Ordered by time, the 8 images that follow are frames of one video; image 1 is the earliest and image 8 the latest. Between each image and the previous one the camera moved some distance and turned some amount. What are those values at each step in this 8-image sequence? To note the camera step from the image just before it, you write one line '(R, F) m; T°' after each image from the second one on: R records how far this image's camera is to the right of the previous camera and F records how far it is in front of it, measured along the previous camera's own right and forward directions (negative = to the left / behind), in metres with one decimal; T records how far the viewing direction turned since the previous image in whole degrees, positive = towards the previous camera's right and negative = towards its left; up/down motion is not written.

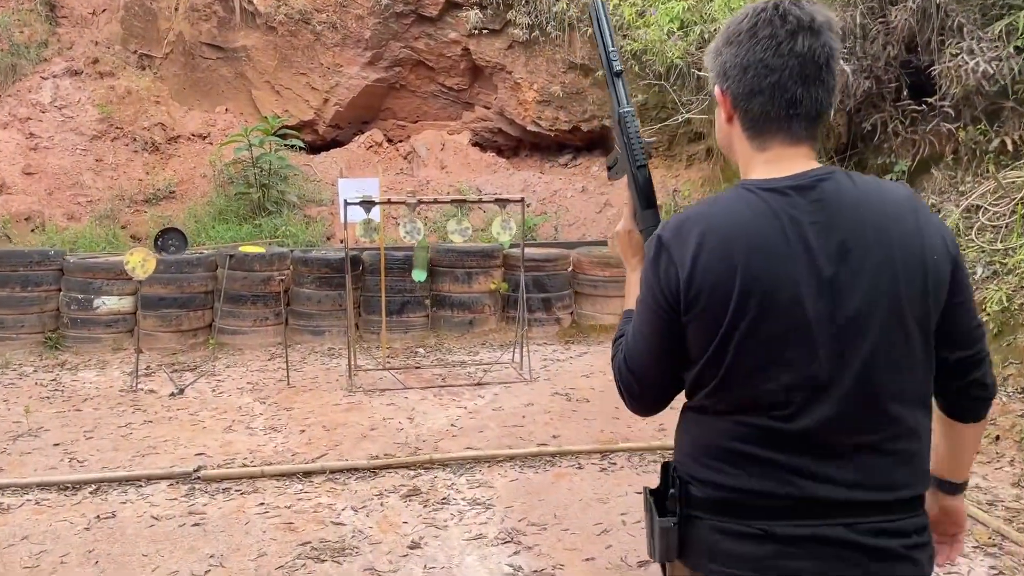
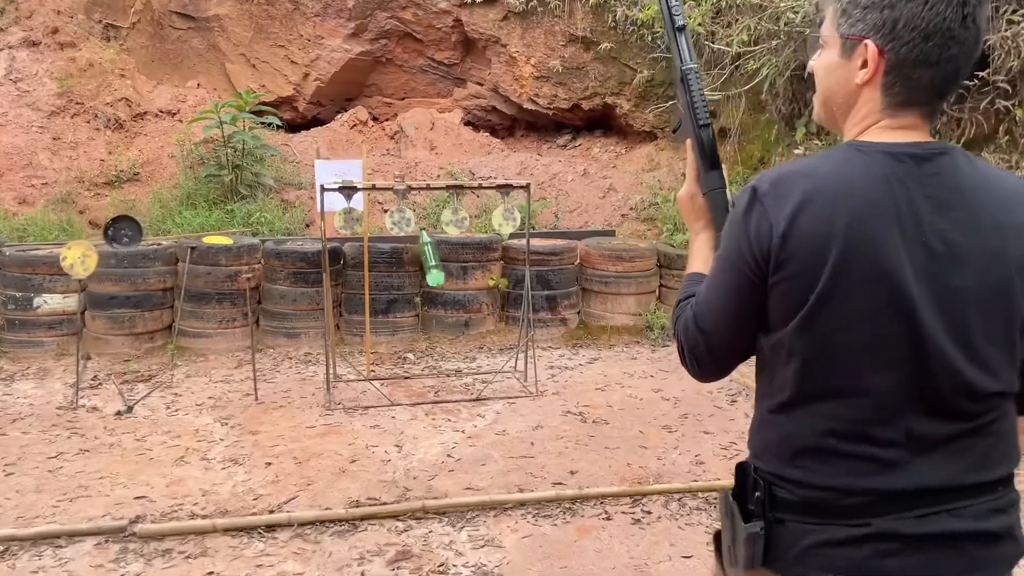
(-0.1, +0.9) m; +1°
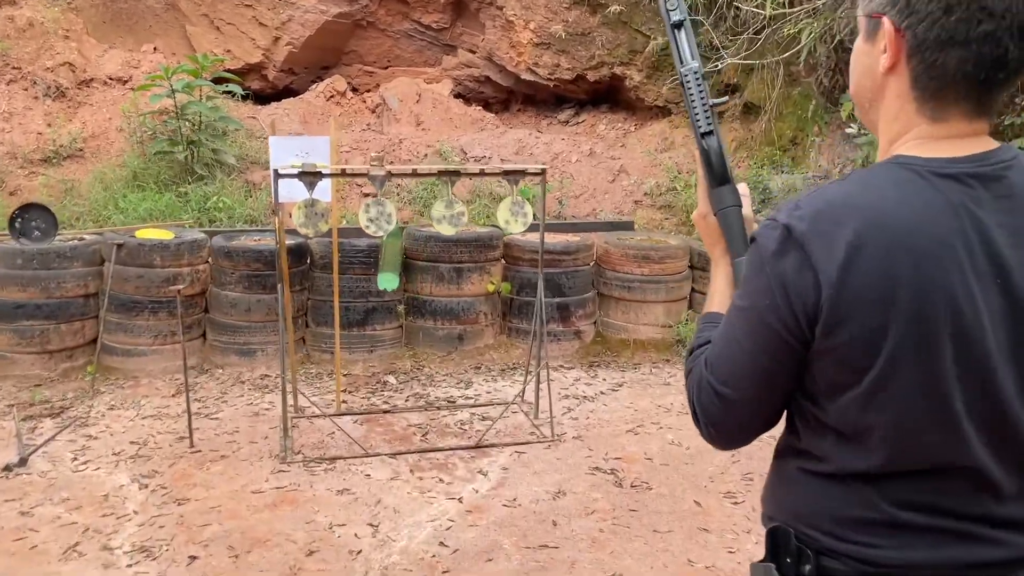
(-0.1, +1.3) m; +1°
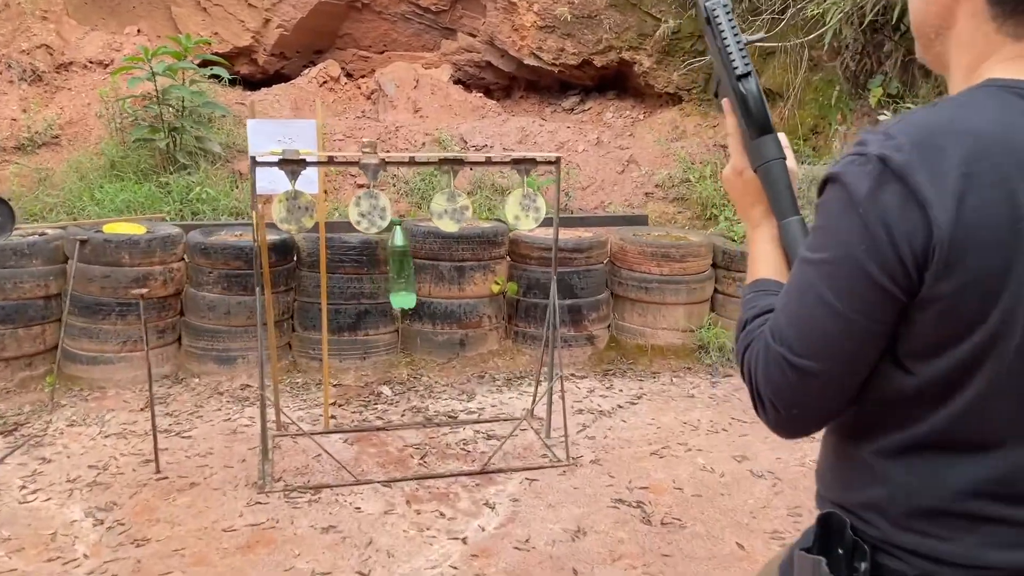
(-0.1, +0.5) m; 0°
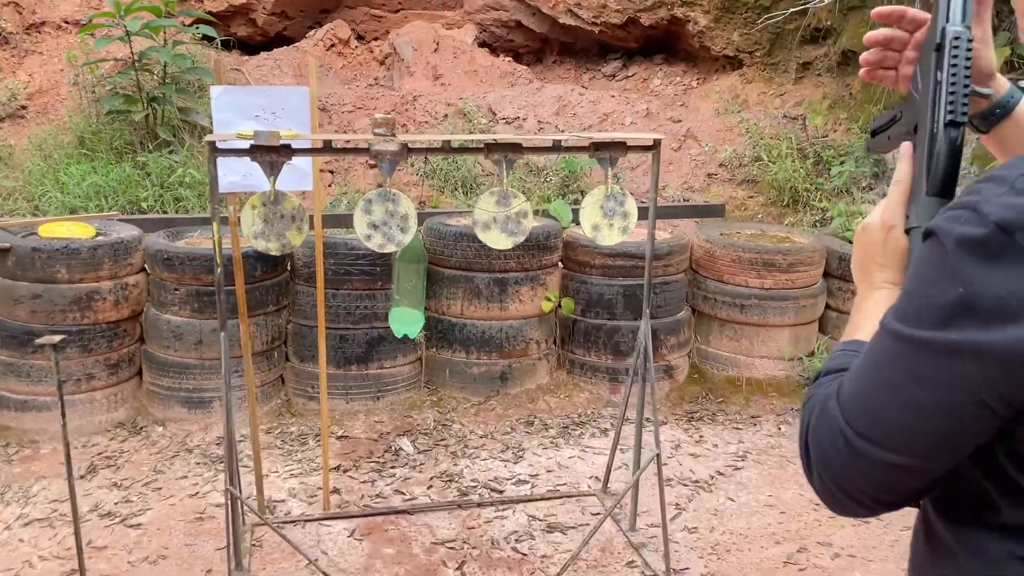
(-0.2, +1.2) m; -1°
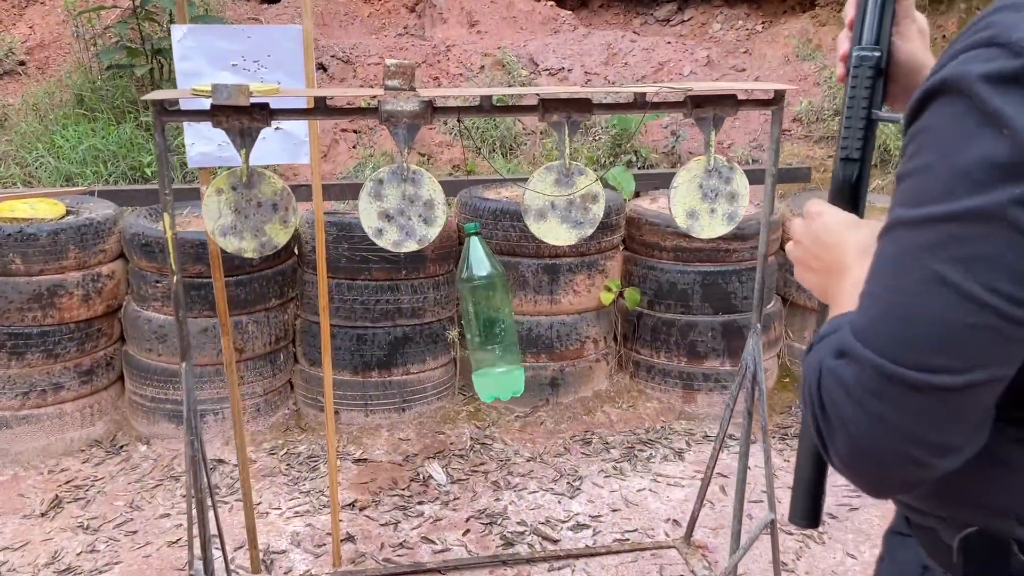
(-0.1, +0.7) m; -2°
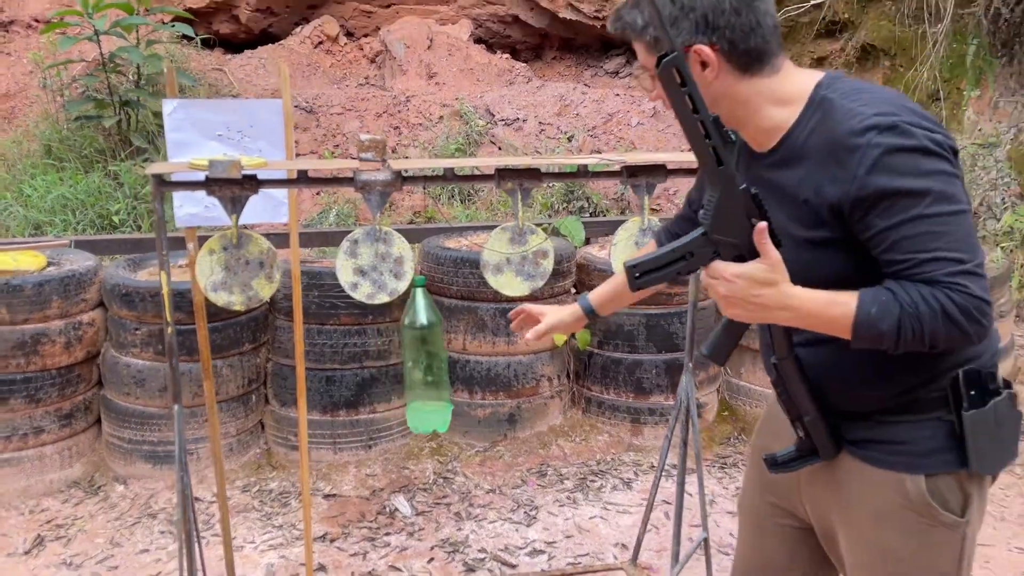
(0.0, -0.3) m; +3°
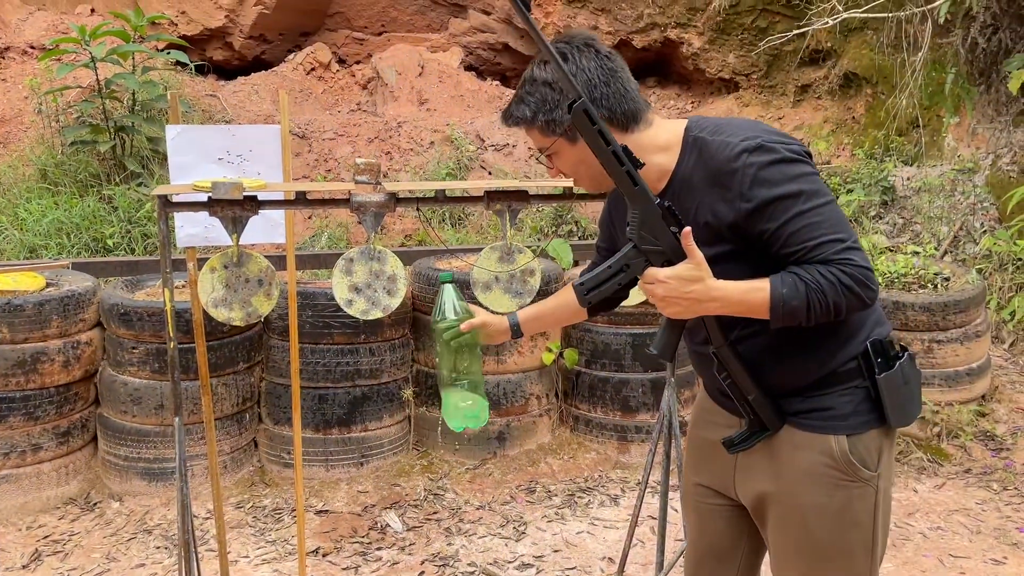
(0.0, -0.1) m; +1°
